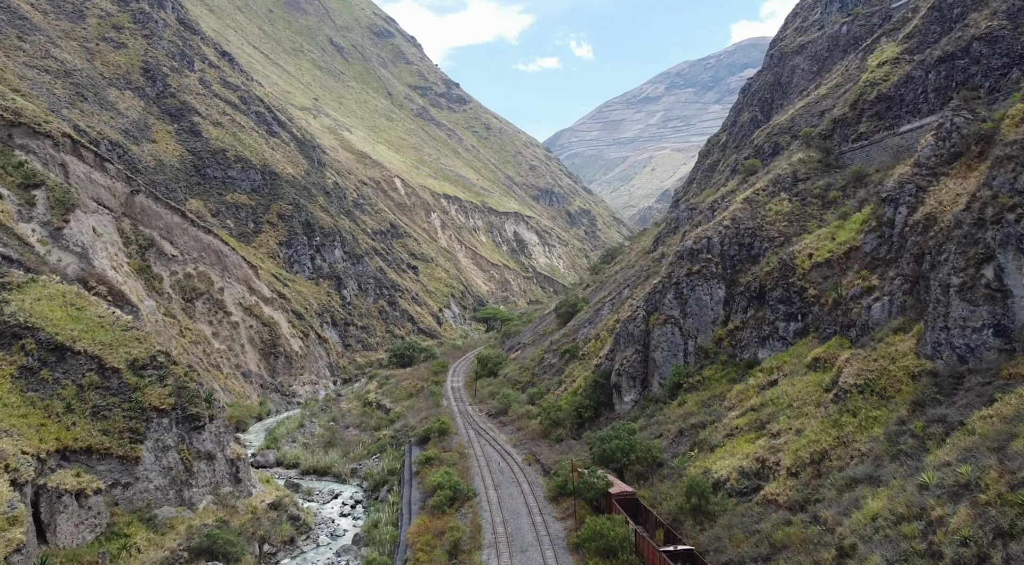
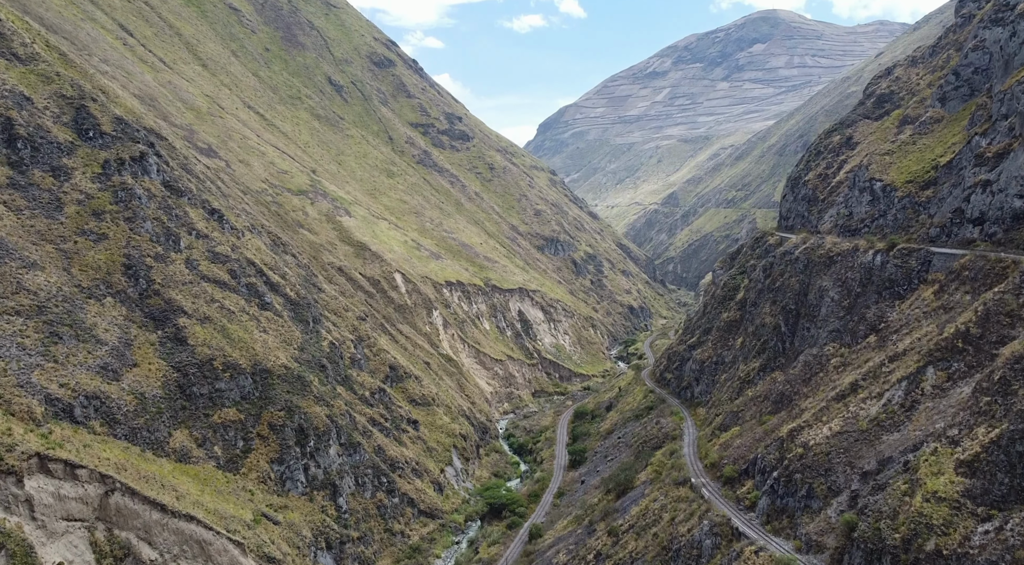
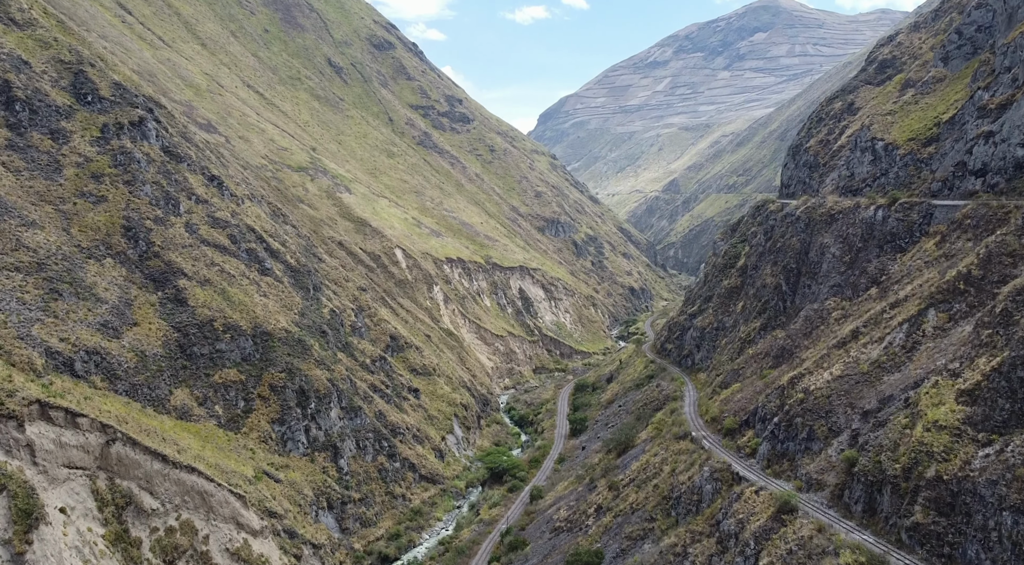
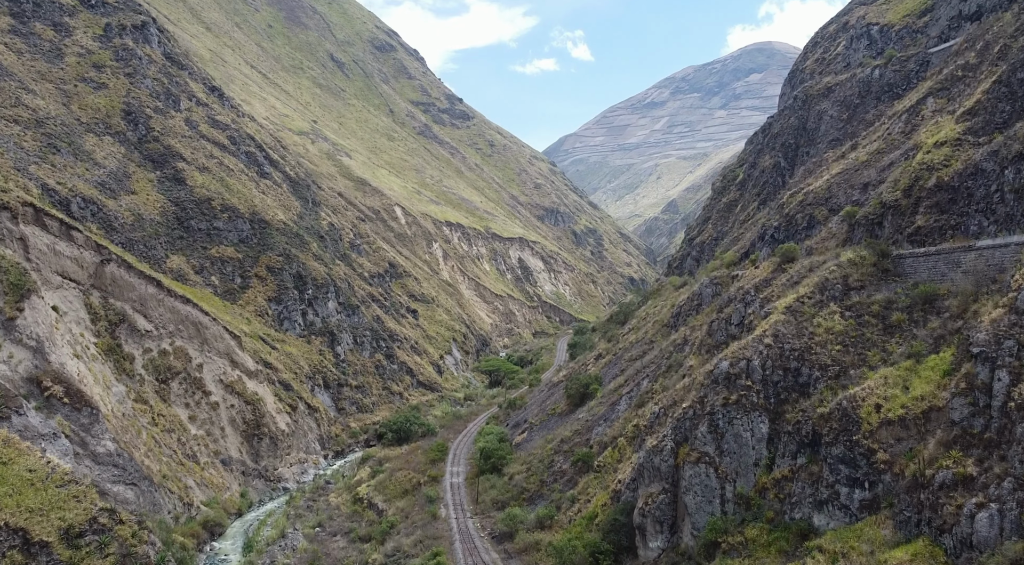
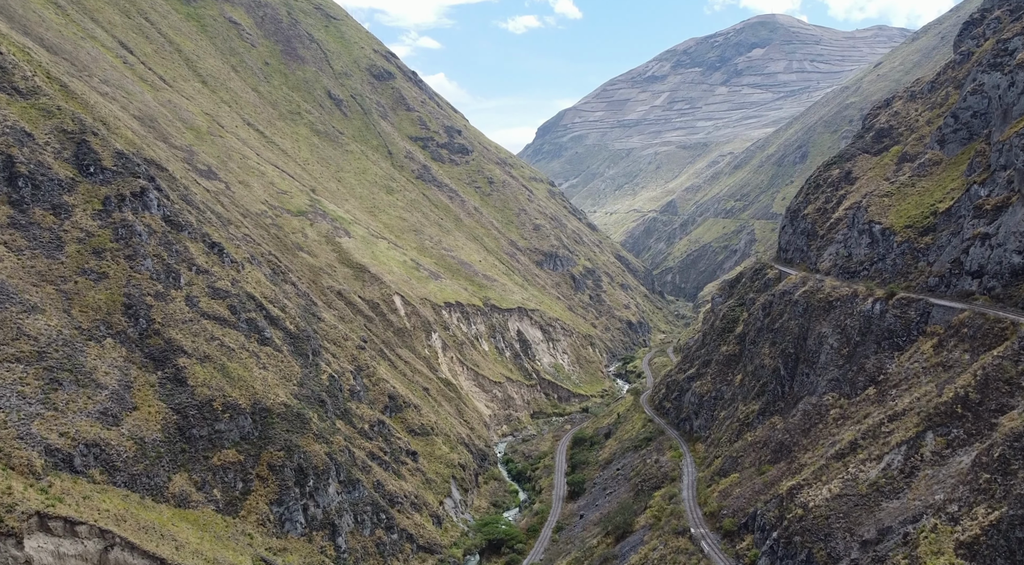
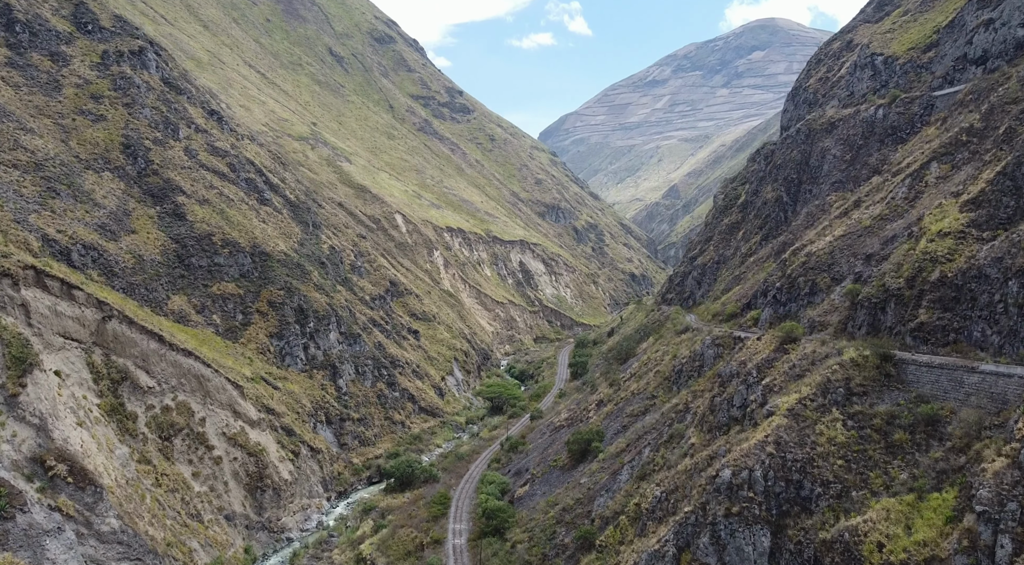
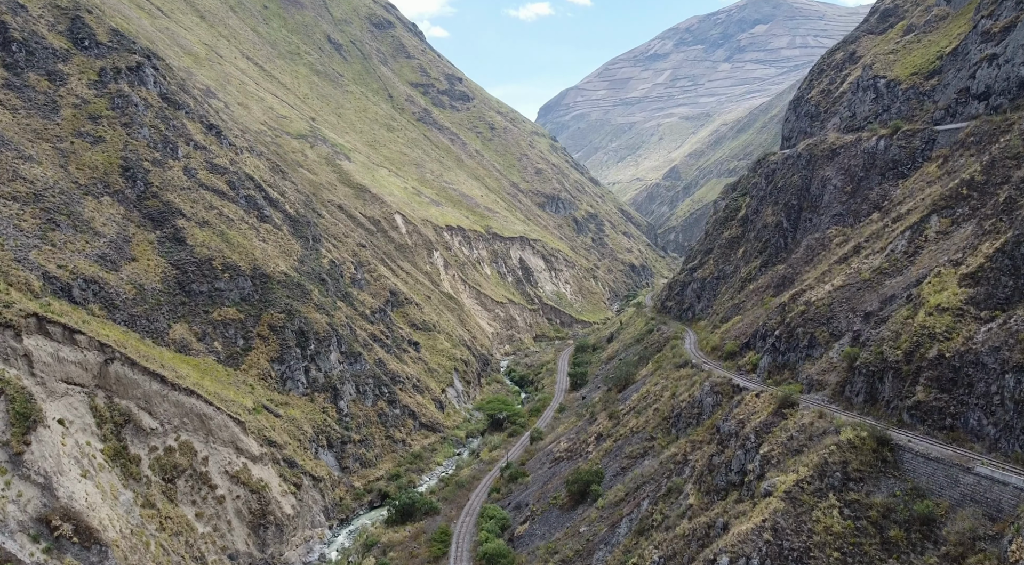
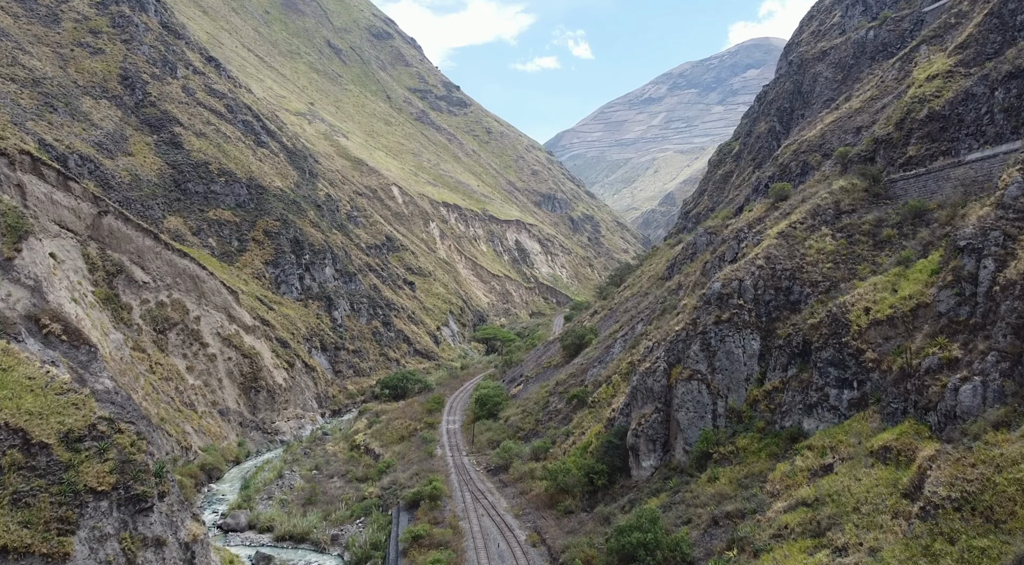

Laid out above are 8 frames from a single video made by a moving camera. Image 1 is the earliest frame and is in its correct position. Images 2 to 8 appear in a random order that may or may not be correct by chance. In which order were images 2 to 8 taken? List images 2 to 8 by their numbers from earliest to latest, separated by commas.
8, 4, 6, 7, 3, 2, 5
